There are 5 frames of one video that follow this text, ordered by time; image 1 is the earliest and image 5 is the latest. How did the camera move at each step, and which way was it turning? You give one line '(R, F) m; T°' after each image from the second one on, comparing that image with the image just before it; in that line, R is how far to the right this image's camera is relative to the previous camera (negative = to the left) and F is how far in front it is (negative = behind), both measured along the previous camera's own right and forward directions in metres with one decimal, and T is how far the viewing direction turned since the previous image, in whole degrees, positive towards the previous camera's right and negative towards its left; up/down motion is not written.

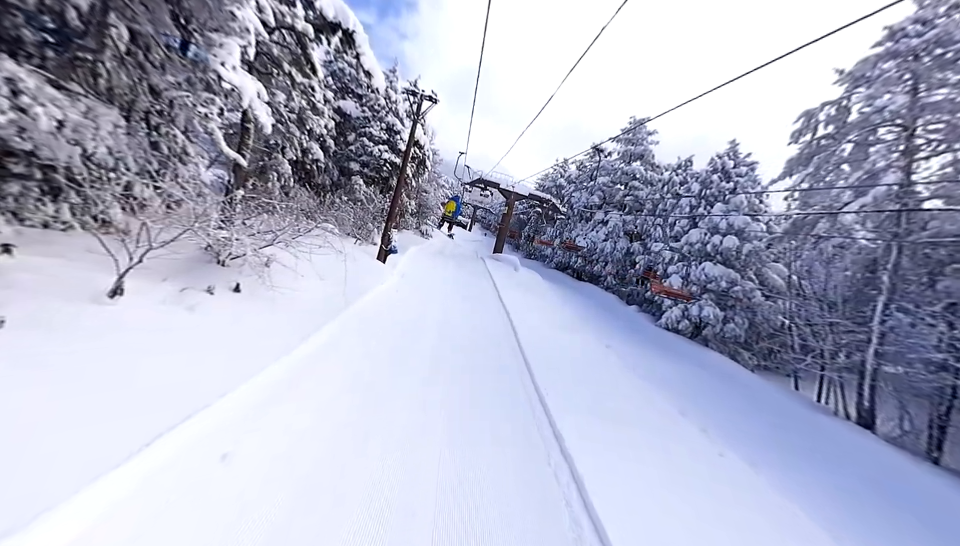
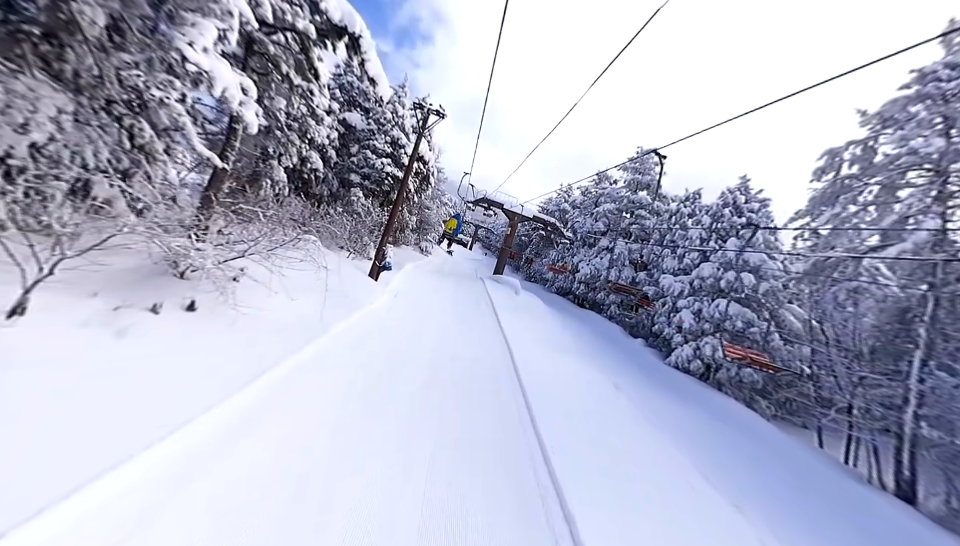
(-0.1, +0.6) m; 0°
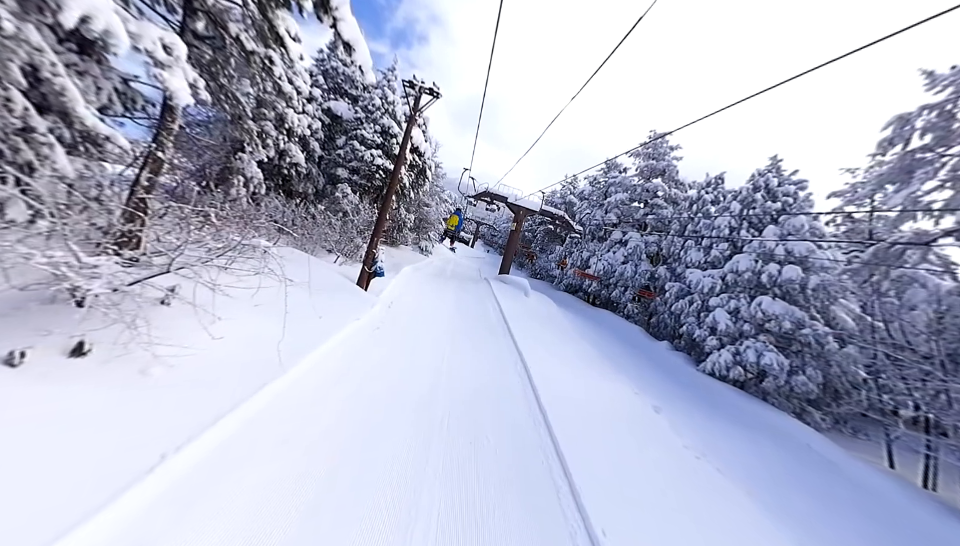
(-0.1, +1.0) m; 0°
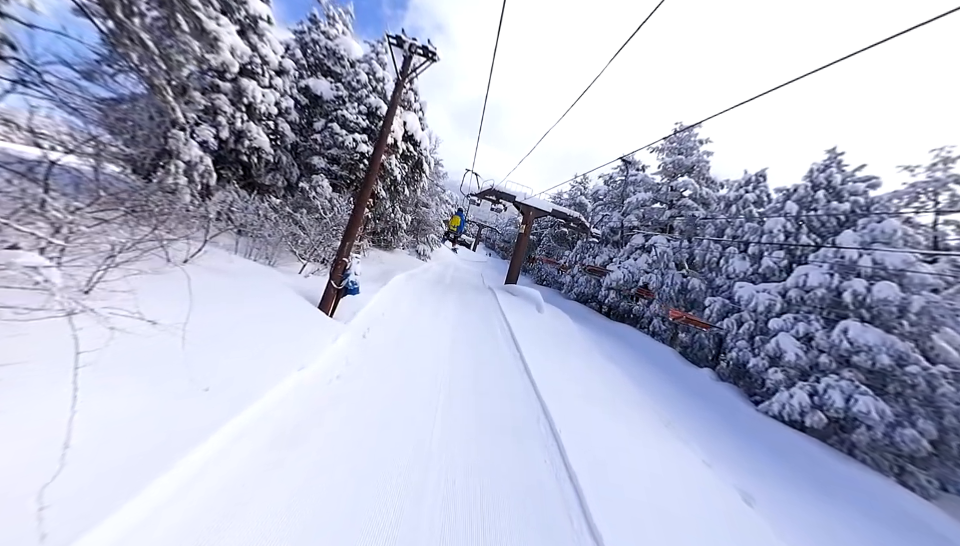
(-0.1, +1.6) m; 0°
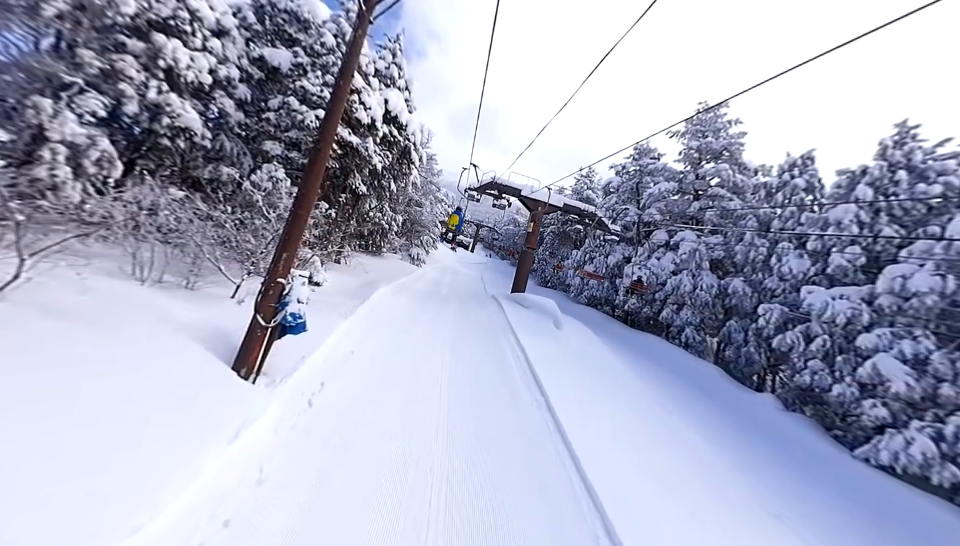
(-0.1, +1.5) m; 0°
